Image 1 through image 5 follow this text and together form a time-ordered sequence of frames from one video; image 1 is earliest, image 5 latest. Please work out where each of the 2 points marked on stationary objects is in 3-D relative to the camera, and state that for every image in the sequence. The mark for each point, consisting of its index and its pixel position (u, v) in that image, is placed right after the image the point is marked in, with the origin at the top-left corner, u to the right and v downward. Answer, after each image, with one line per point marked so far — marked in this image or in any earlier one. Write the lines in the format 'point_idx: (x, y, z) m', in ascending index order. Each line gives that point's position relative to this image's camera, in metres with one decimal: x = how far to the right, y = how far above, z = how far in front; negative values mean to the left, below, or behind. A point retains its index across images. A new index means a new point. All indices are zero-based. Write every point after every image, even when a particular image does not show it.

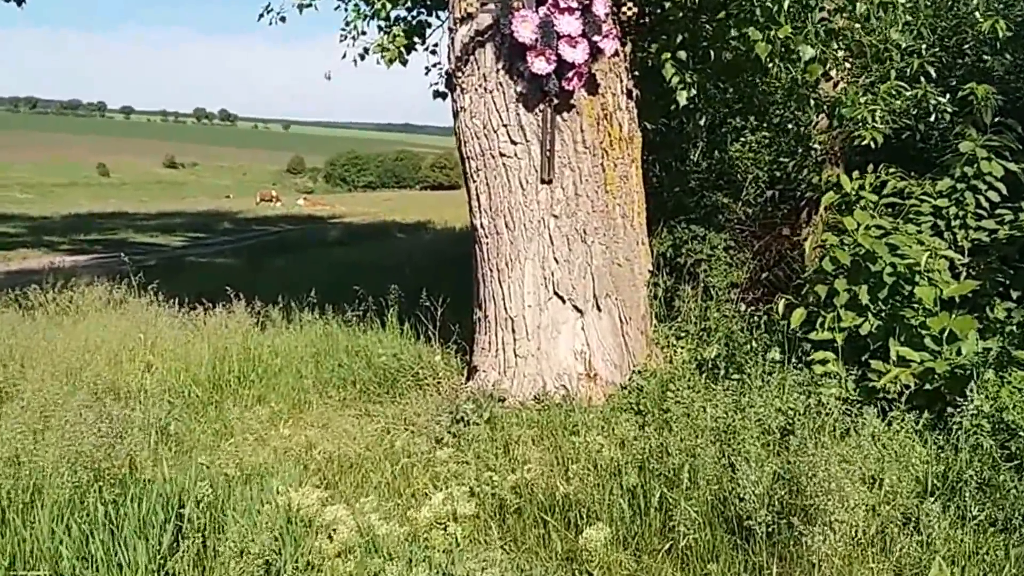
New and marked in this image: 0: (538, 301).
0: (+0.1, -0.1, +5.1) m
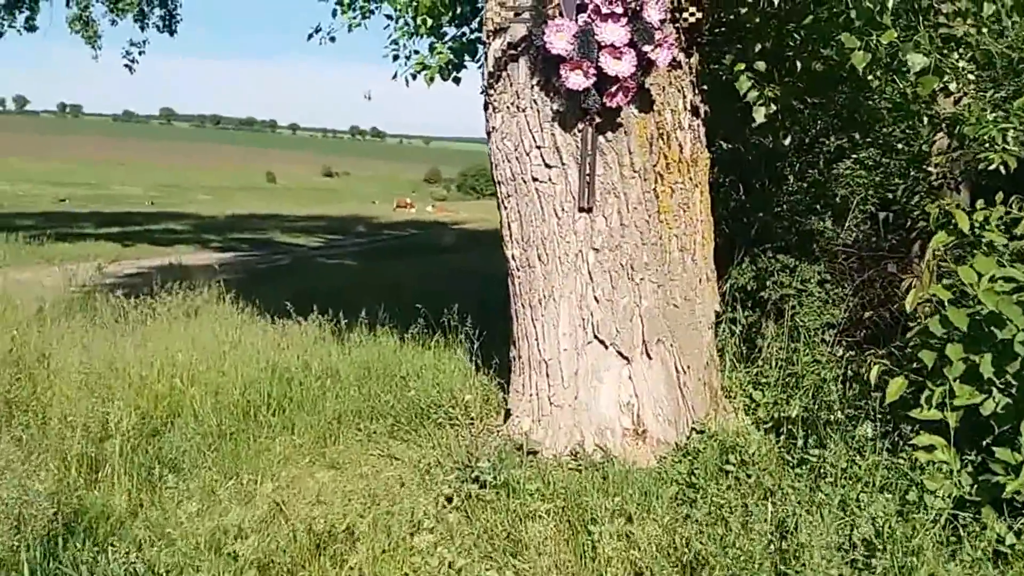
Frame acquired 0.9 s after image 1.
0: (+0.3, -0.2, +4.5) m
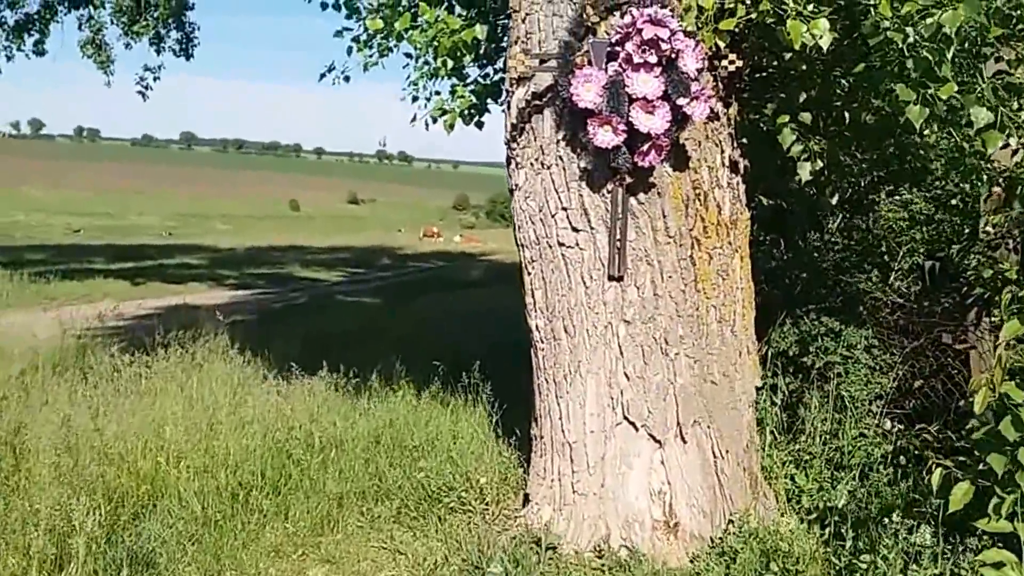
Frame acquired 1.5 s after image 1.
0: (+0.3, -0.5, +4.0) m
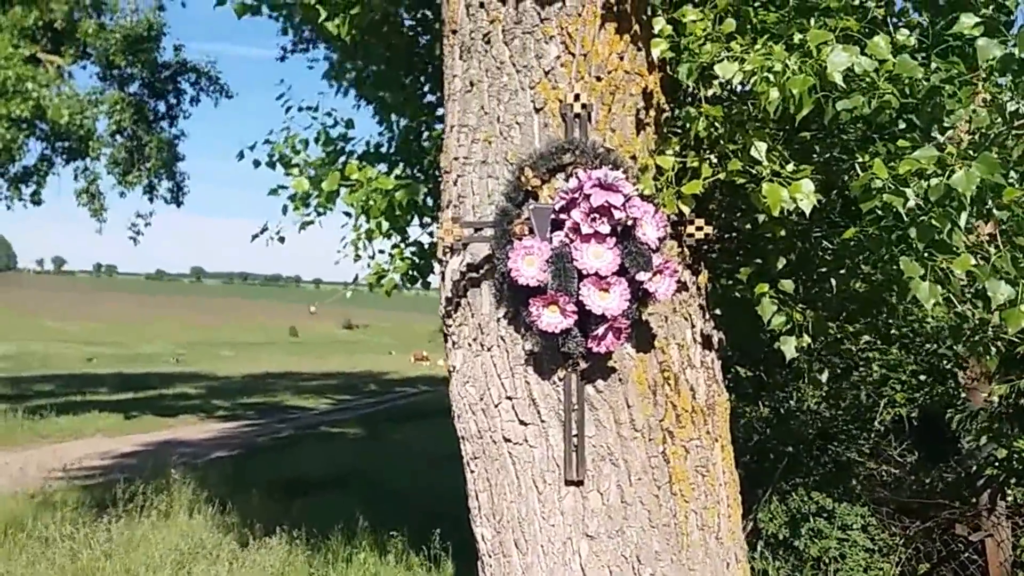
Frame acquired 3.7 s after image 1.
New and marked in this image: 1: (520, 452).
0: (+0.1, -1.1, +3.3) m
1: (0.0, -0.5, +3.3) m
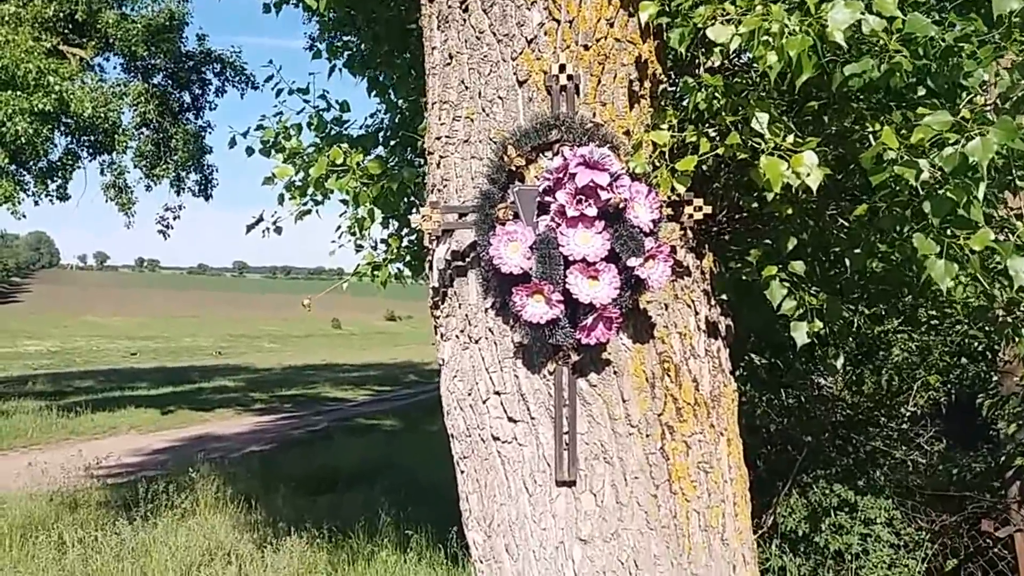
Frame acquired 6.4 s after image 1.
0: (+0.1, -1.0, +3.1) m
1: (0.0, -0.4, +3.1) m
